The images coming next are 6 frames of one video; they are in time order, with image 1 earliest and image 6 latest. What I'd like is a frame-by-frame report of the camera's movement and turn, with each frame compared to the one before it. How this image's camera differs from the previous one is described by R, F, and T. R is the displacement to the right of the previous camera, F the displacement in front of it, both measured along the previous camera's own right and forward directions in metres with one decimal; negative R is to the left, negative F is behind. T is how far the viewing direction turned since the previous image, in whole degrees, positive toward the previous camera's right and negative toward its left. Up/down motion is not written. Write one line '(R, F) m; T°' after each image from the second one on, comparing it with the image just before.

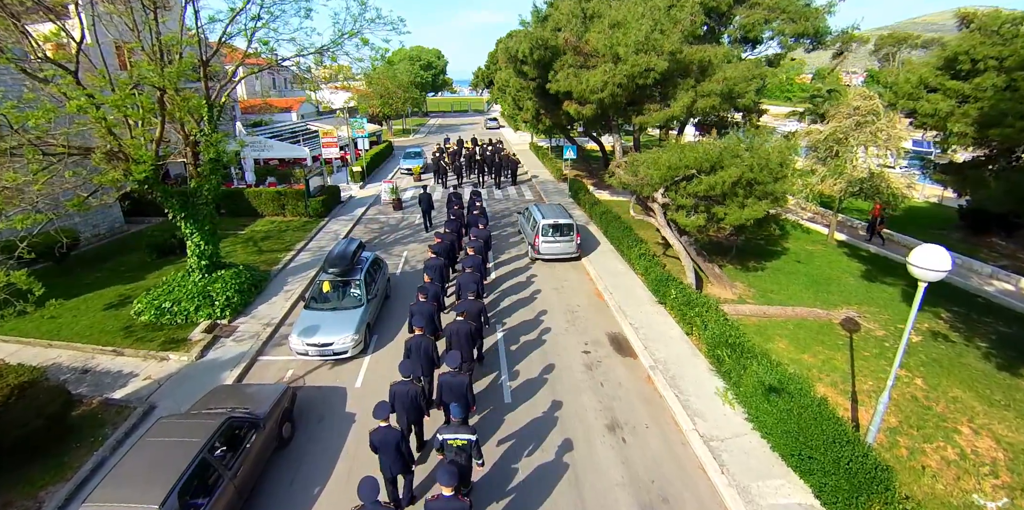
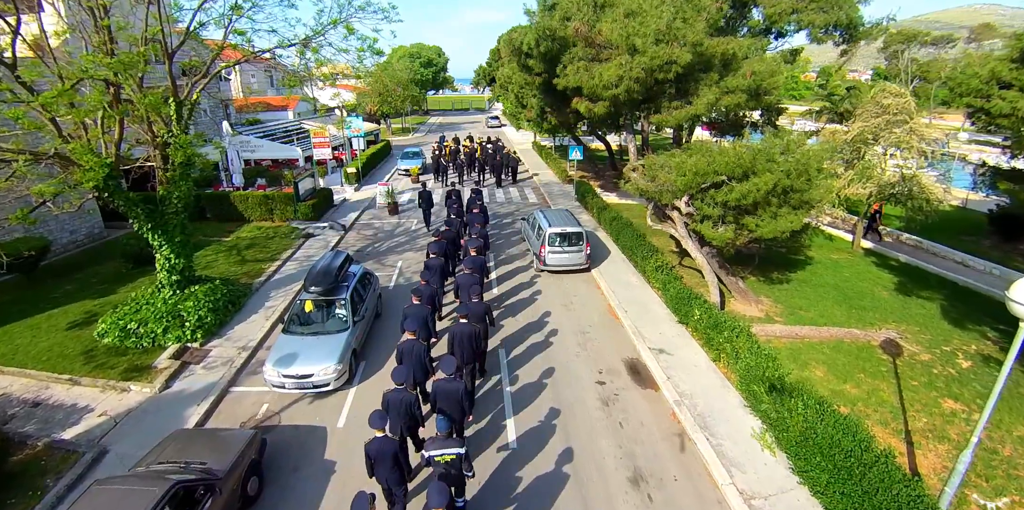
(-0.1, +1.2) m; 0°
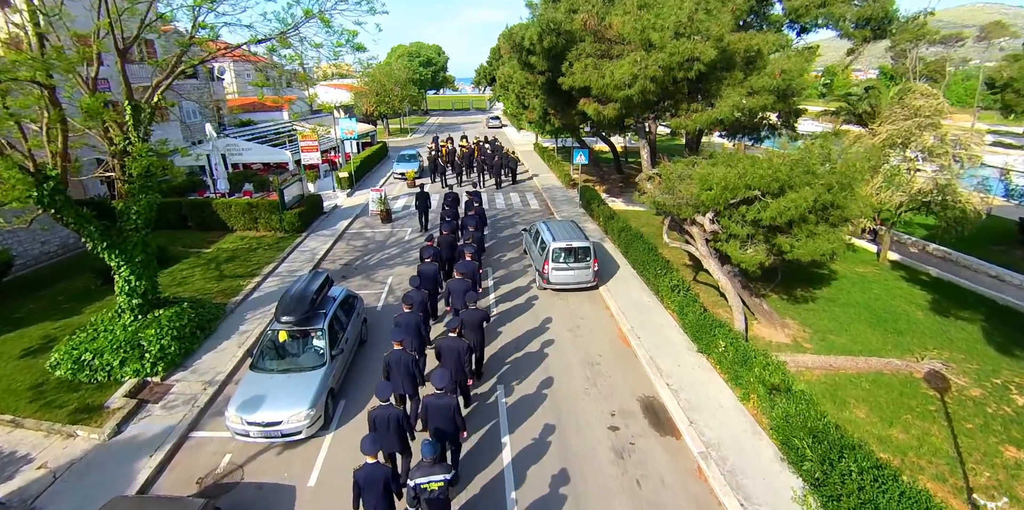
(0.0, +1.2) m; 0°
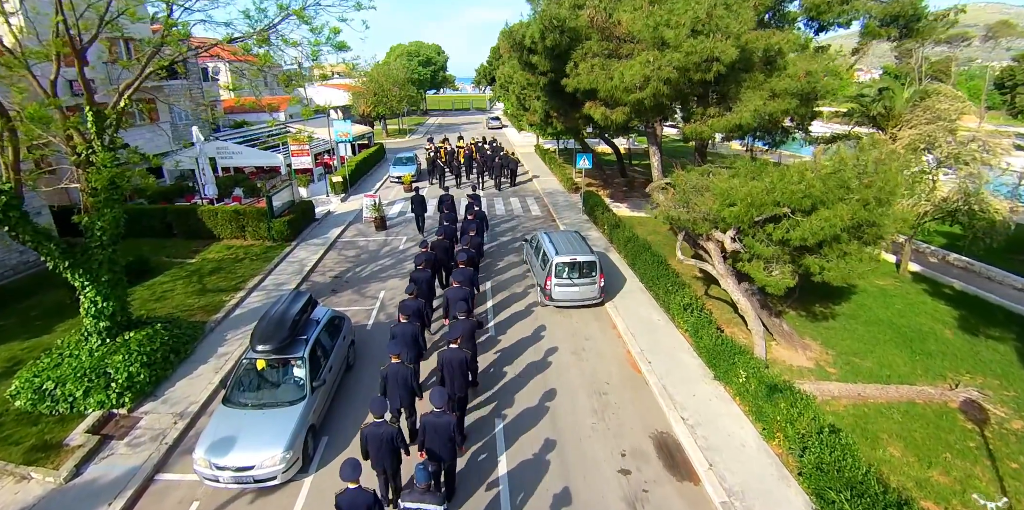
(0.0, +0.8) m; 0°
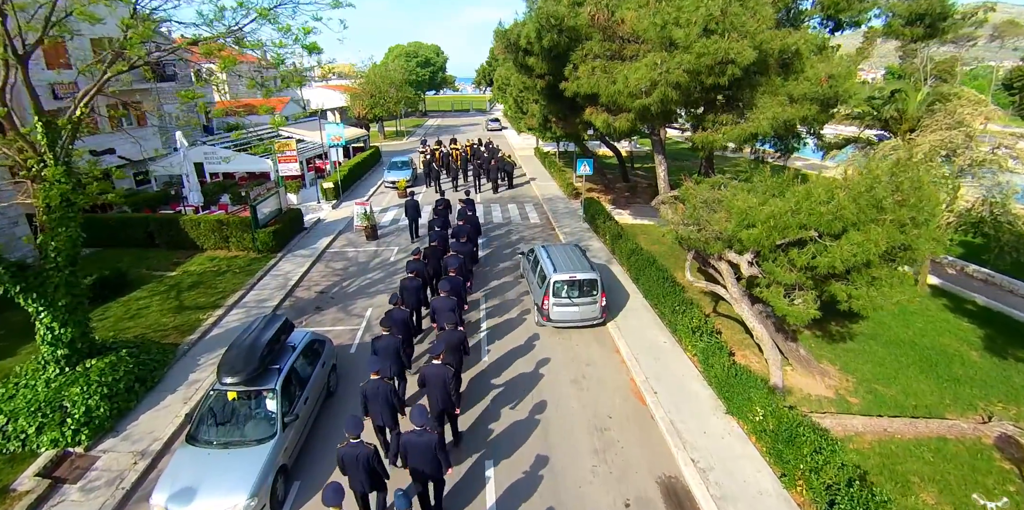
(+0.1, +0.8) m; 0°
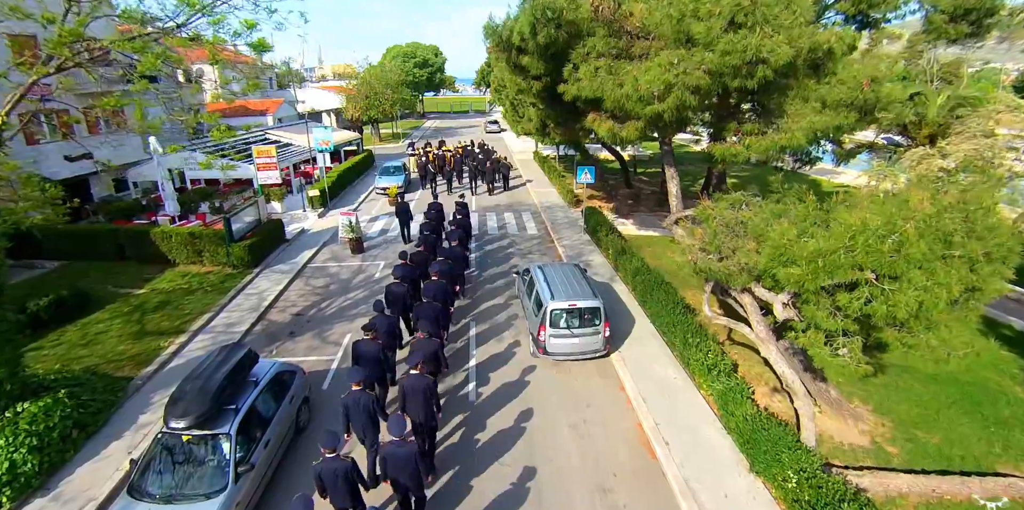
(+0.1, +1.1) m; 0°
